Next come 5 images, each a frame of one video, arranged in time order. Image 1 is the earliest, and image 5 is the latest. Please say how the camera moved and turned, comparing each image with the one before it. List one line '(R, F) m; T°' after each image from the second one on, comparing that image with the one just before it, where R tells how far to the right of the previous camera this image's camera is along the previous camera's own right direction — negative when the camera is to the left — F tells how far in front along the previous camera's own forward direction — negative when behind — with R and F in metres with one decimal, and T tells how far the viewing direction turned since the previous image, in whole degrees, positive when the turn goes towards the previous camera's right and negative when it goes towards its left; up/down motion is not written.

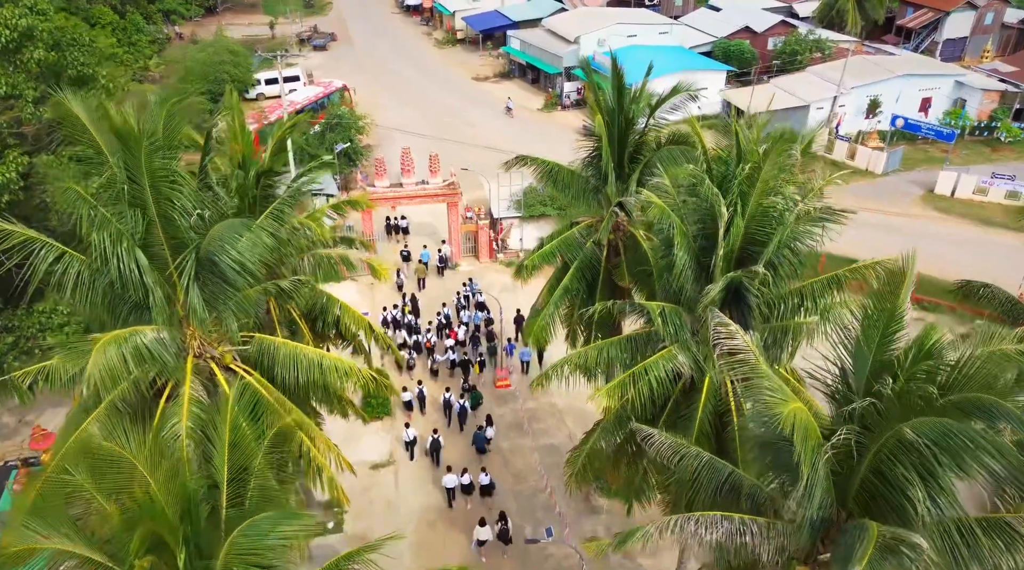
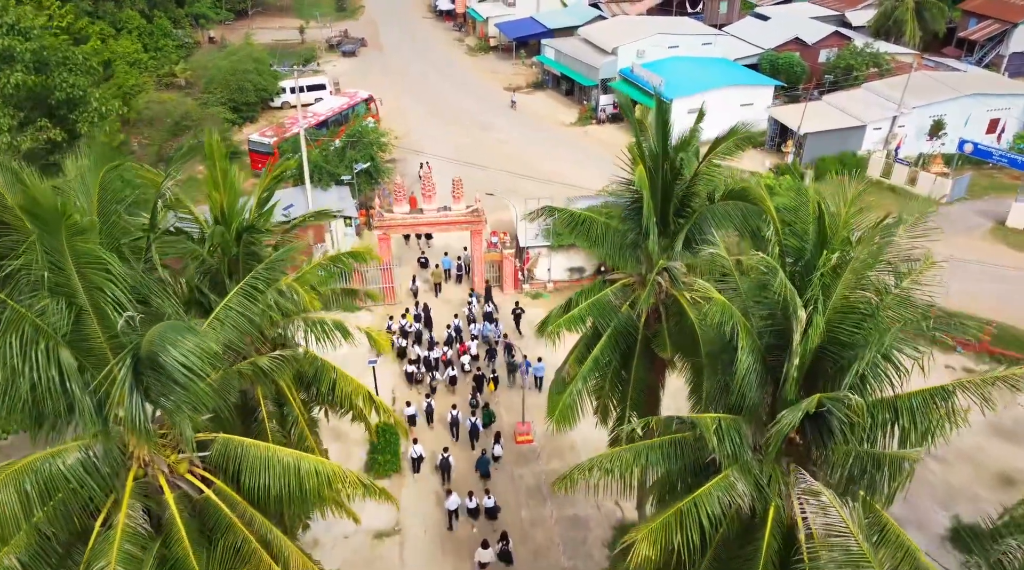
(+0.1, +1.9) m; -2°
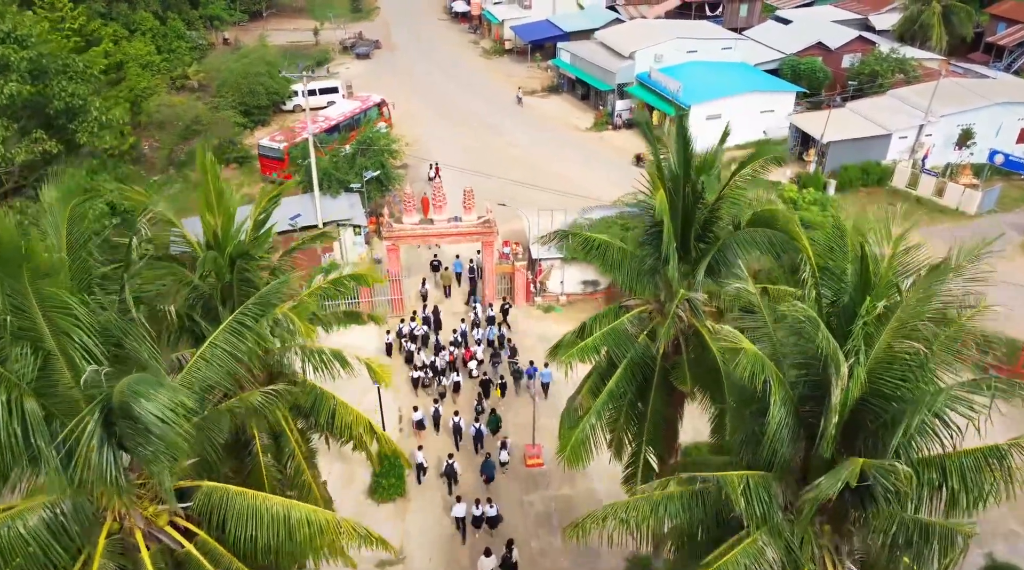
(+0.1, +0.7) m; -1°
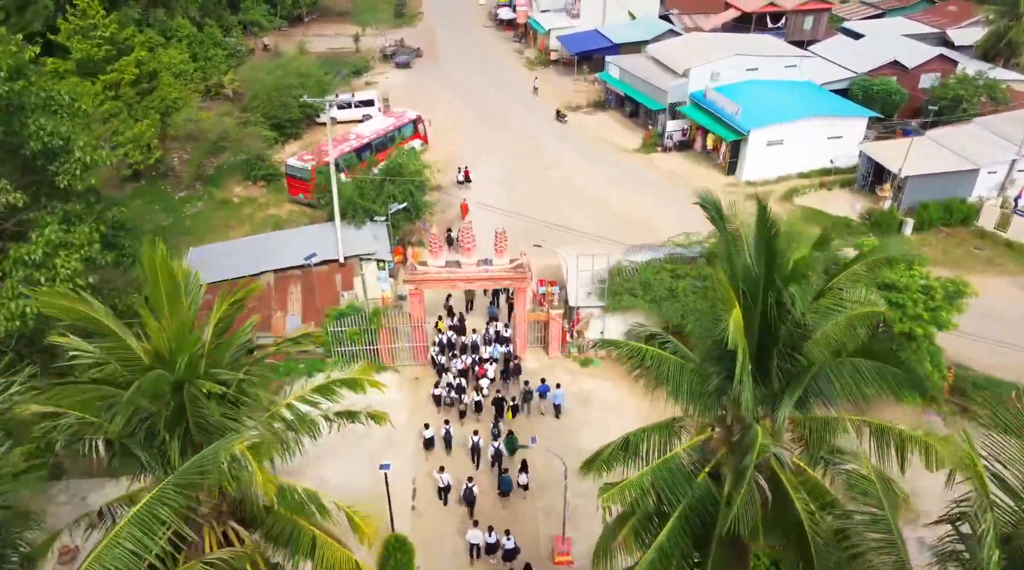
(+0.2, +2.3) m; -3°
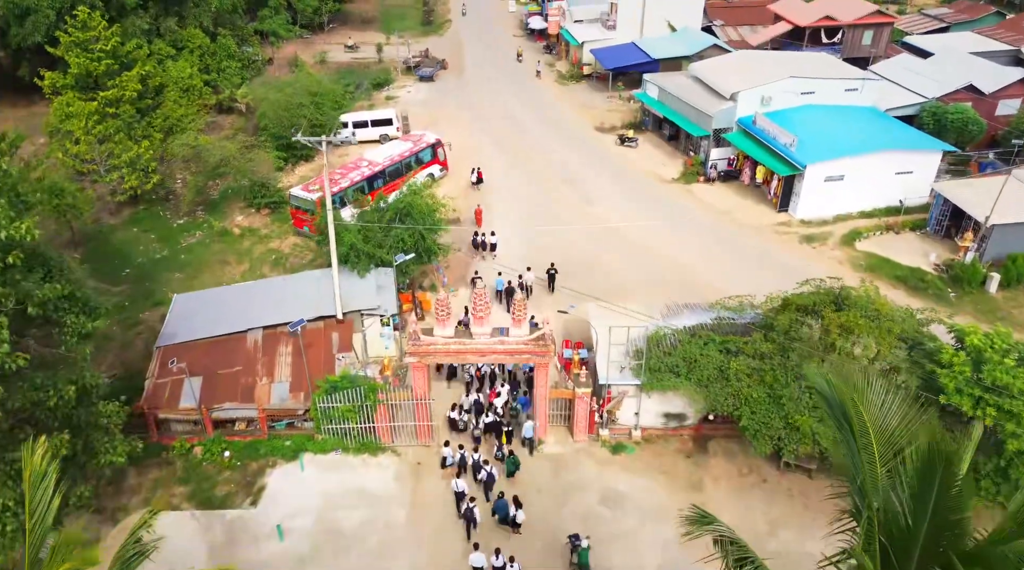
(+0.2, +3.0) m; -2°
